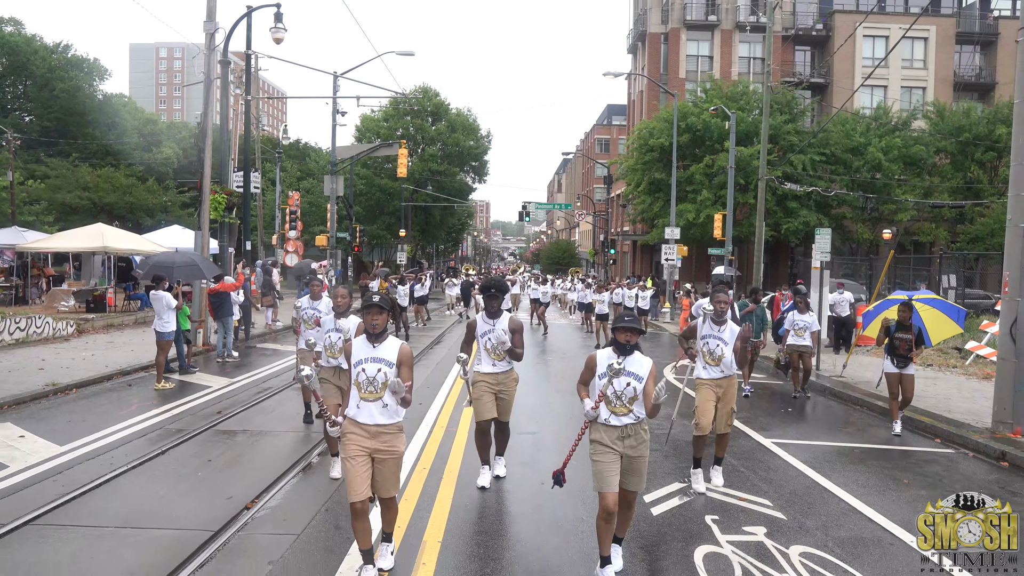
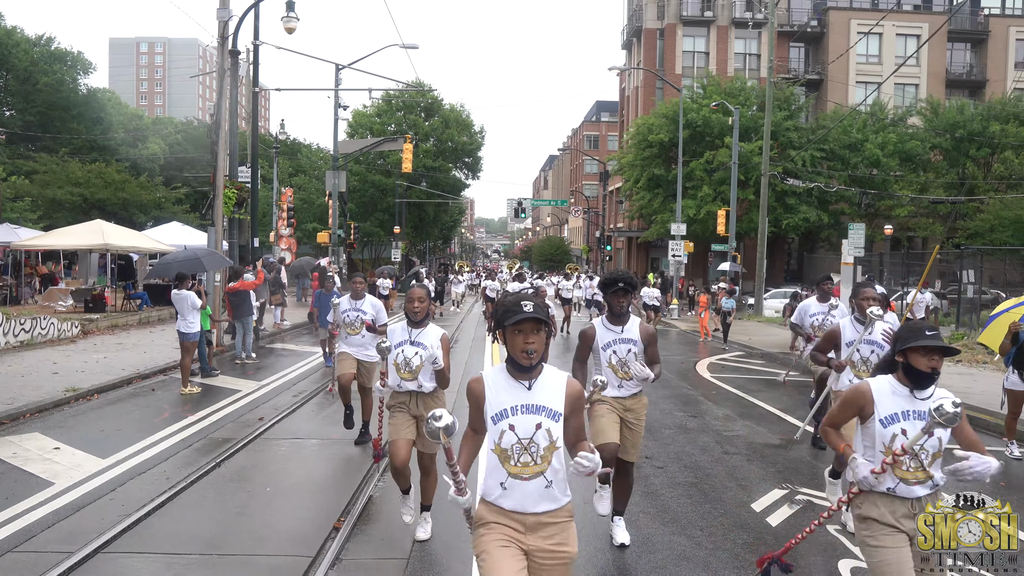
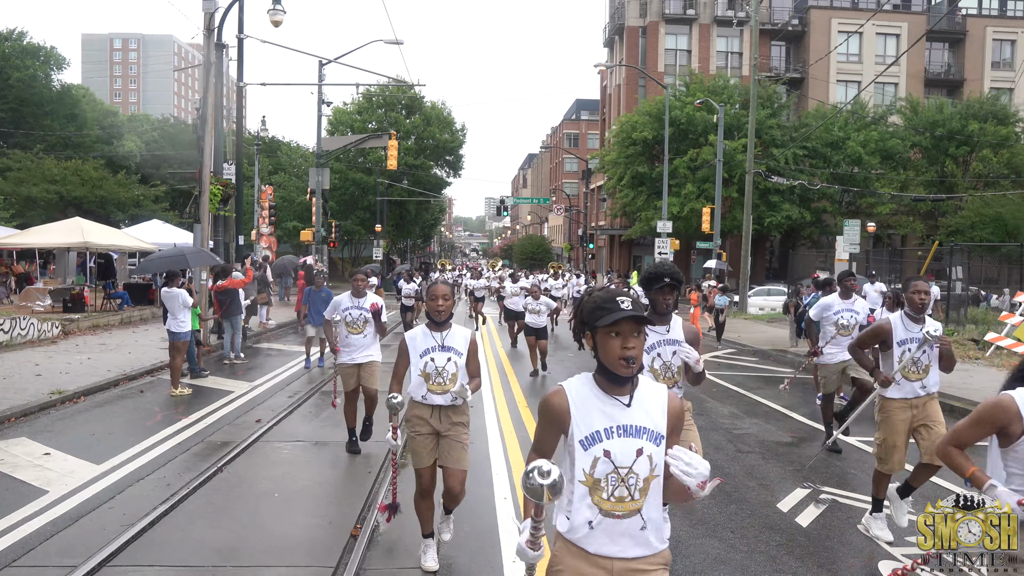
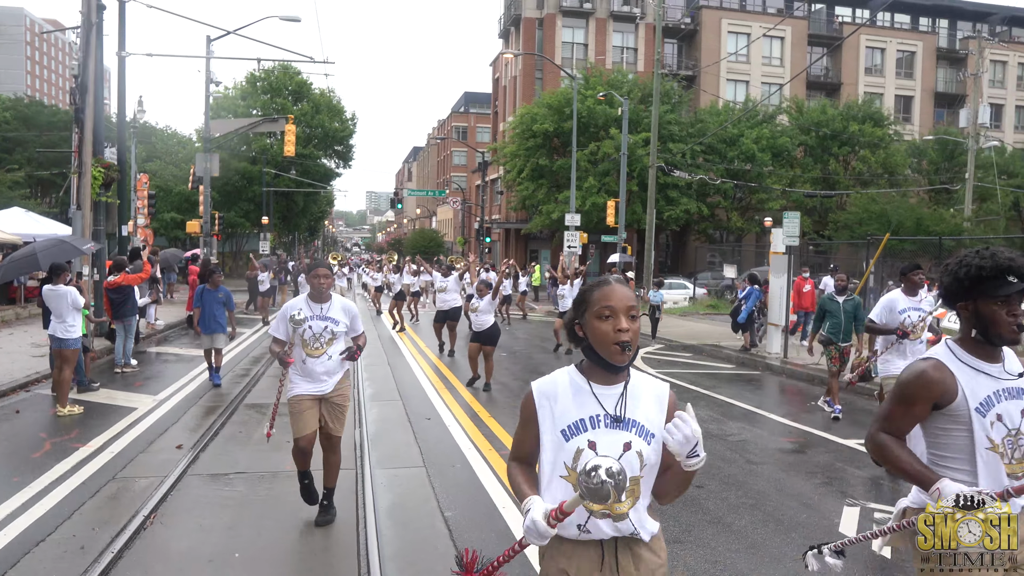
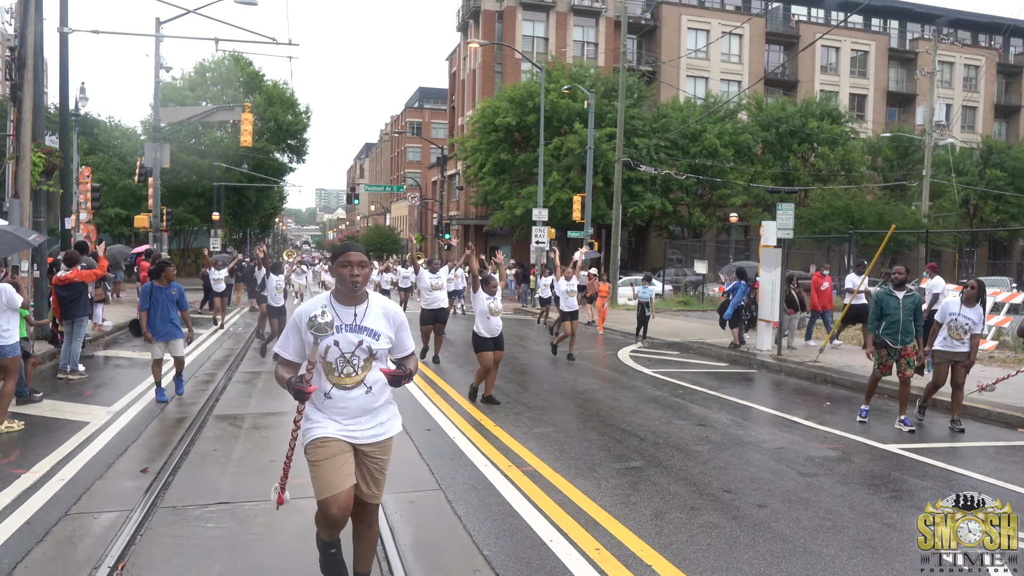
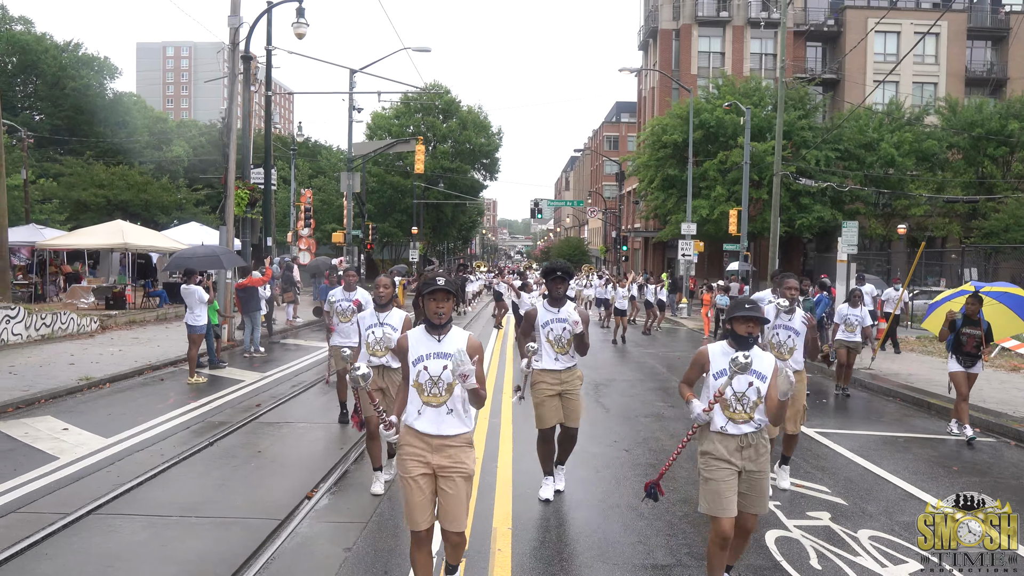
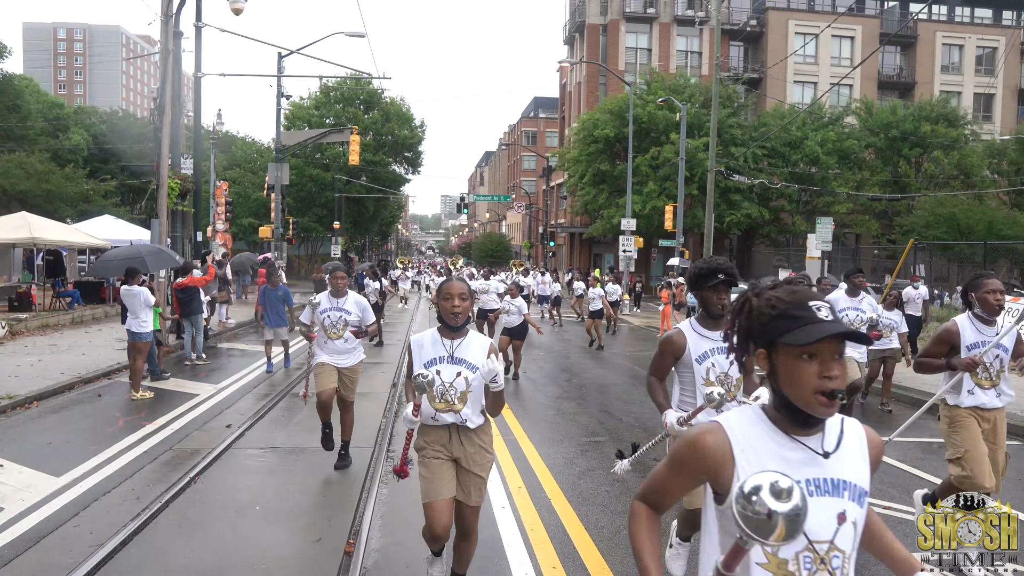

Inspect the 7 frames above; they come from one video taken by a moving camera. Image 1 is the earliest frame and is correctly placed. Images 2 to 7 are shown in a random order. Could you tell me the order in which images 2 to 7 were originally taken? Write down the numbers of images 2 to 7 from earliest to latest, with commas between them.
6, 2, 3, 7, 4, 5
